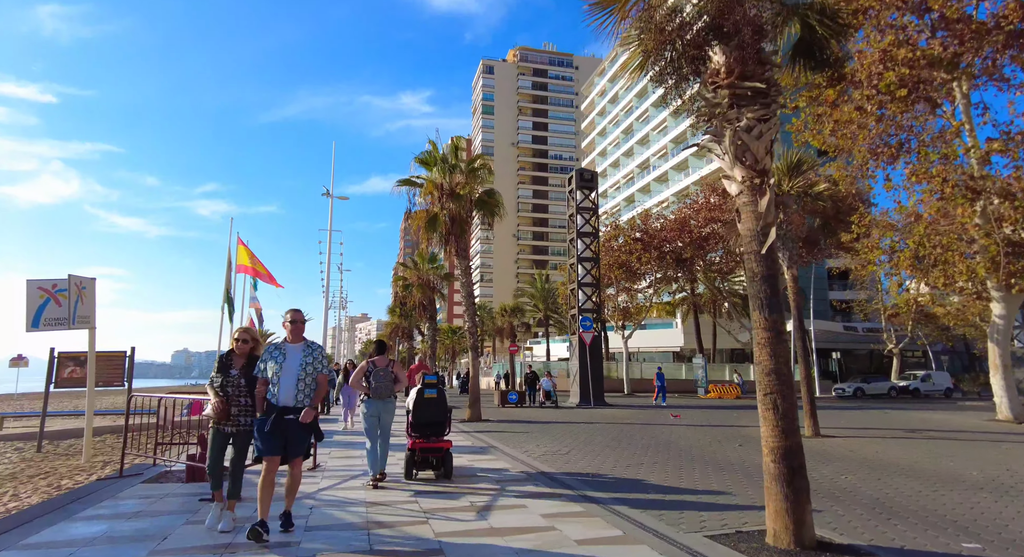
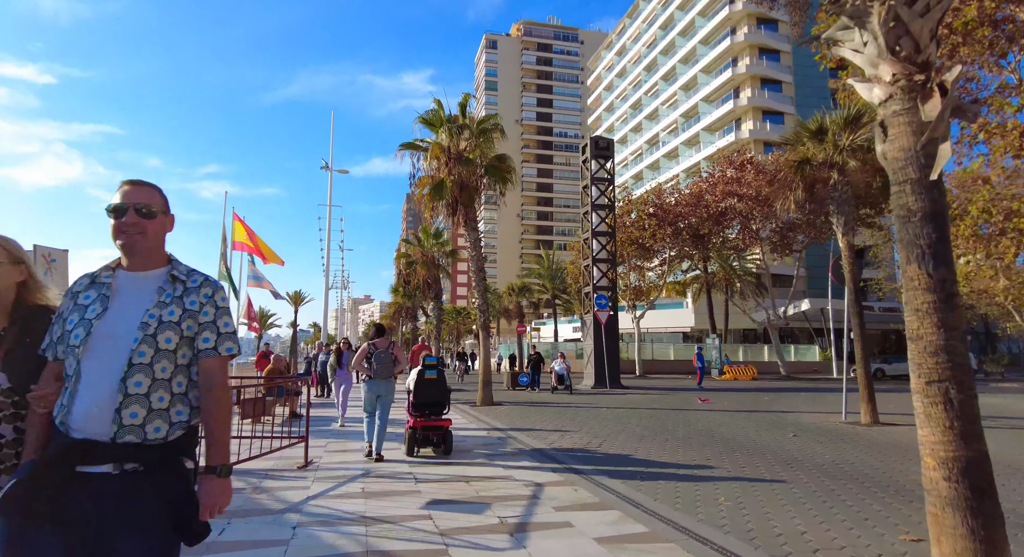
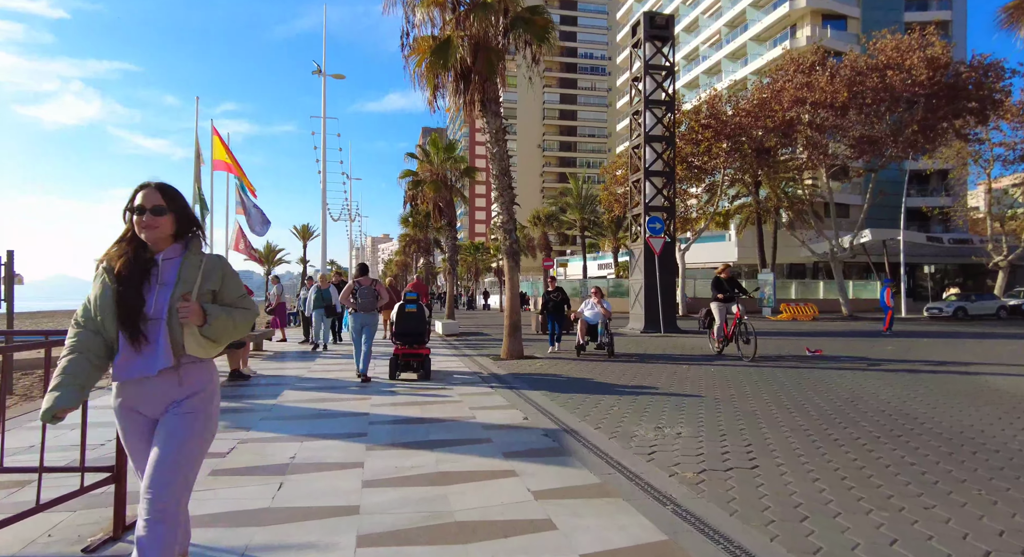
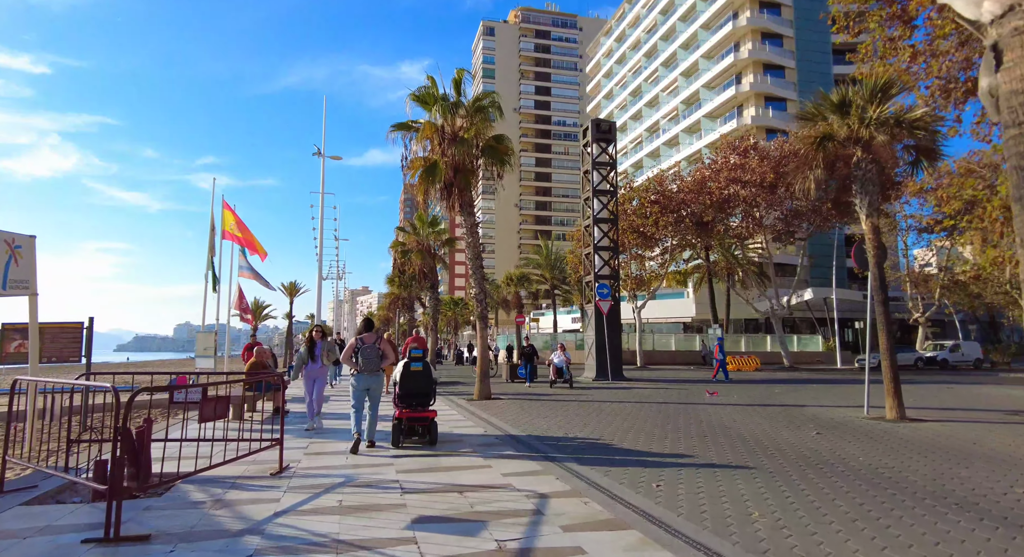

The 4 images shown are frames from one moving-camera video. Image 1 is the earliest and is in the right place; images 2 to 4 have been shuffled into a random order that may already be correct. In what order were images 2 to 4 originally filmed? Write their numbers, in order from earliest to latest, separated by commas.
2, 4, 3
